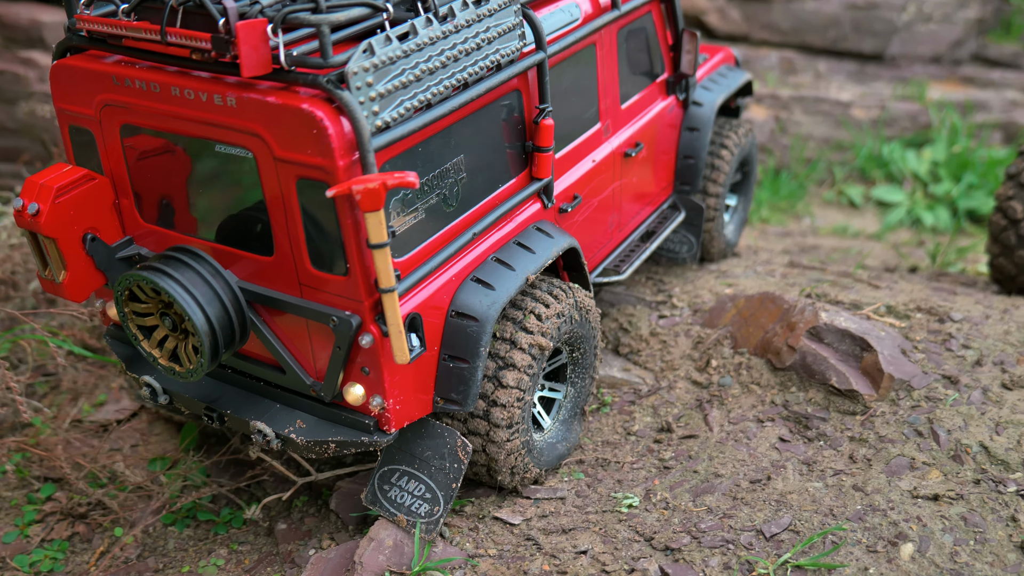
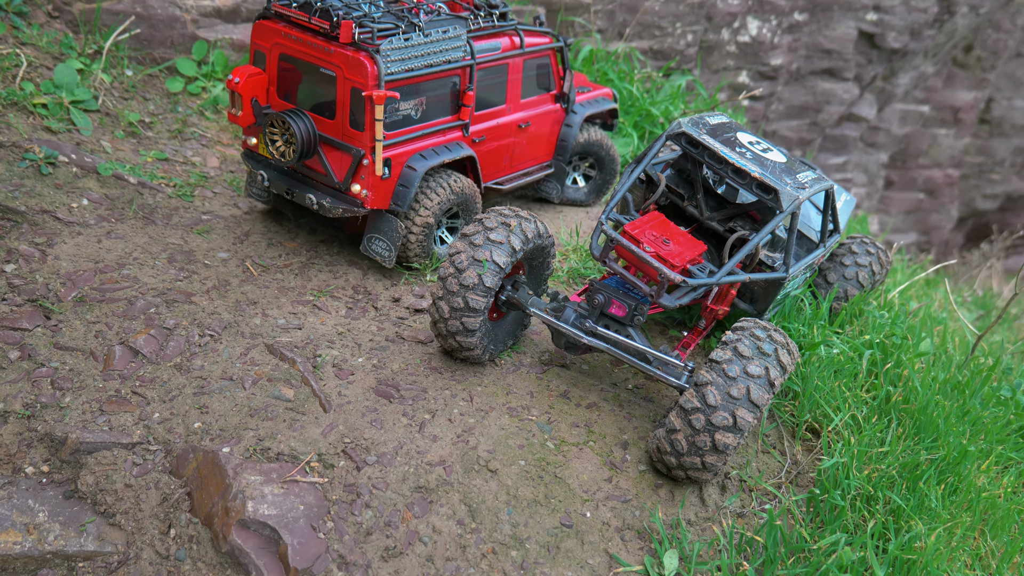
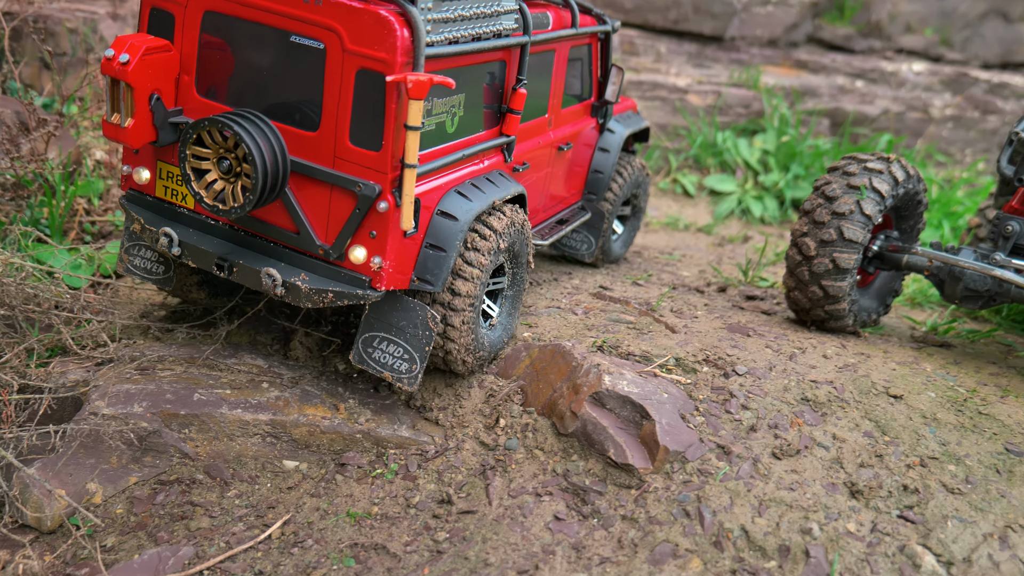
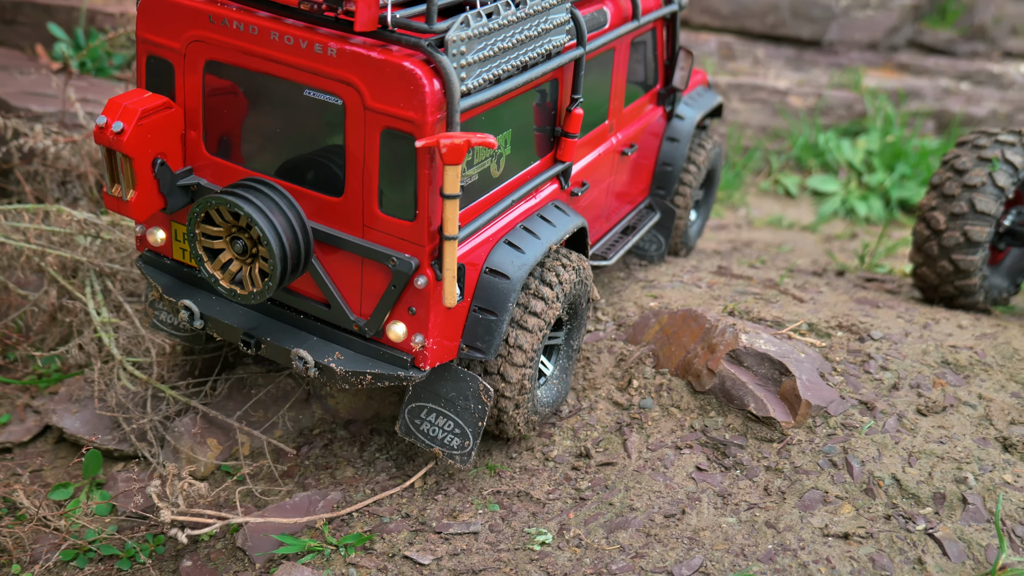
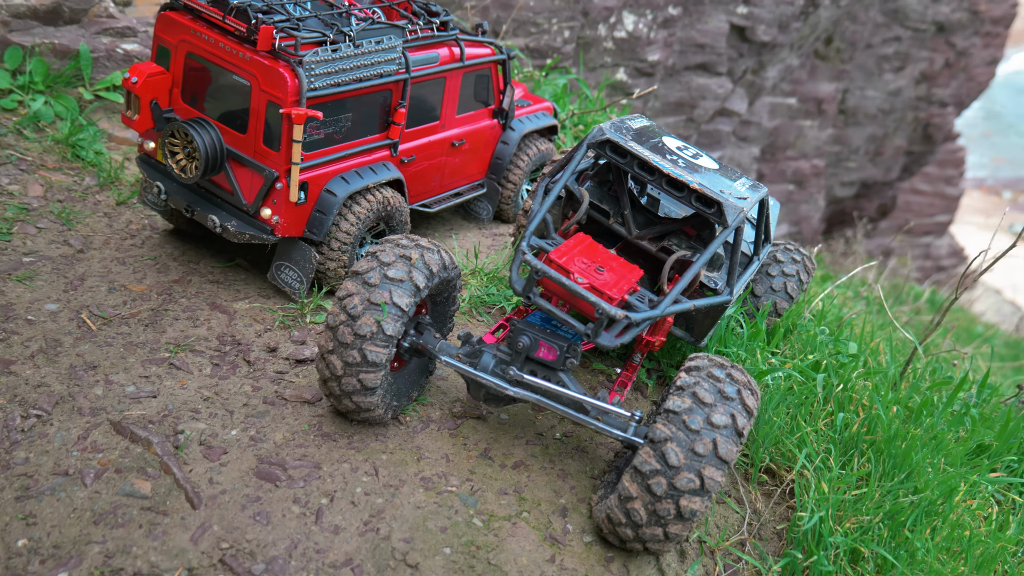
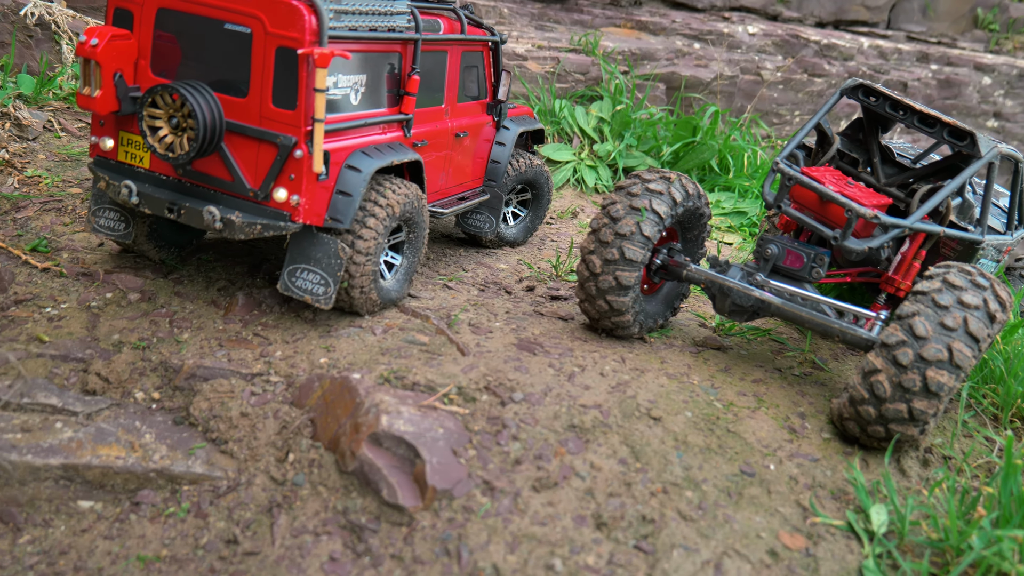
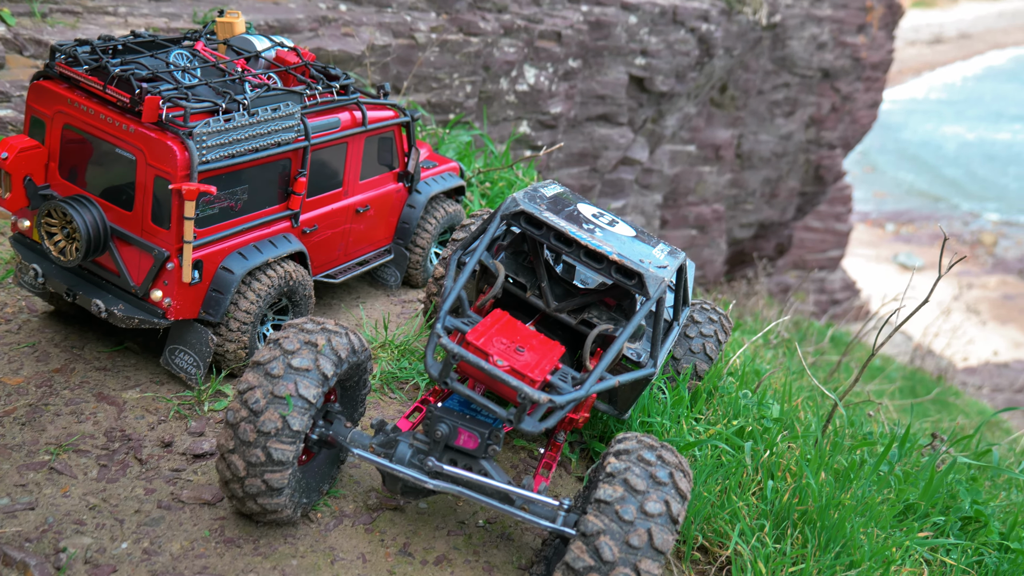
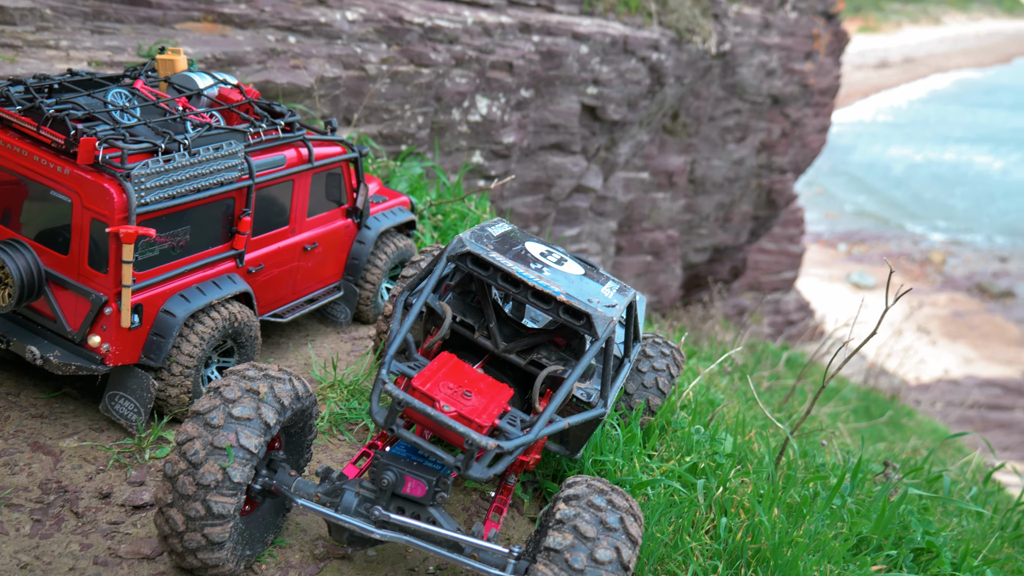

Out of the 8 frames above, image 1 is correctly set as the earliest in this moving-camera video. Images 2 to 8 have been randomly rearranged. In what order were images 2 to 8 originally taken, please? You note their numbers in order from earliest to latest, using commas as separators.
4, 3, 6, 2, 5, 7, 8
